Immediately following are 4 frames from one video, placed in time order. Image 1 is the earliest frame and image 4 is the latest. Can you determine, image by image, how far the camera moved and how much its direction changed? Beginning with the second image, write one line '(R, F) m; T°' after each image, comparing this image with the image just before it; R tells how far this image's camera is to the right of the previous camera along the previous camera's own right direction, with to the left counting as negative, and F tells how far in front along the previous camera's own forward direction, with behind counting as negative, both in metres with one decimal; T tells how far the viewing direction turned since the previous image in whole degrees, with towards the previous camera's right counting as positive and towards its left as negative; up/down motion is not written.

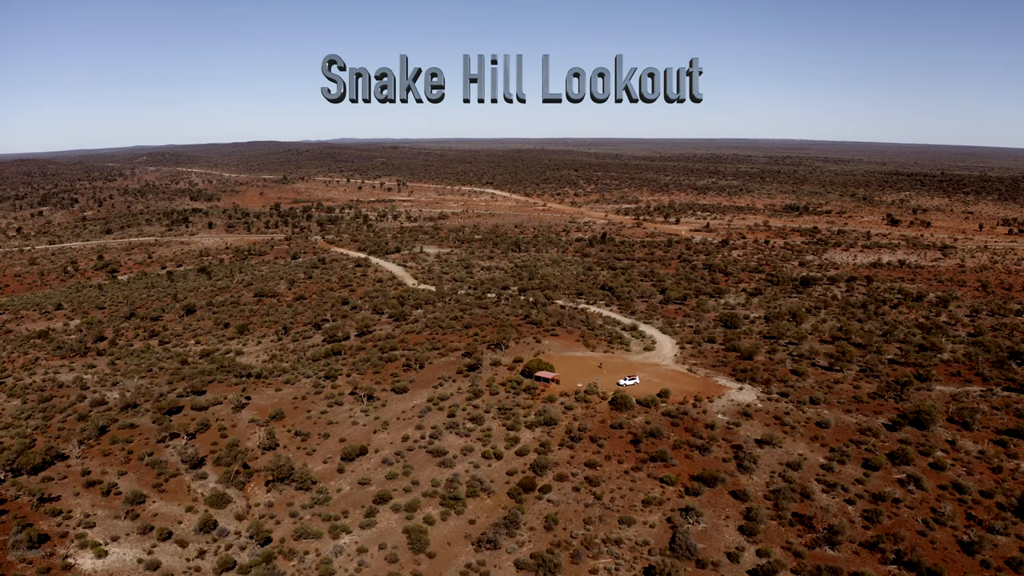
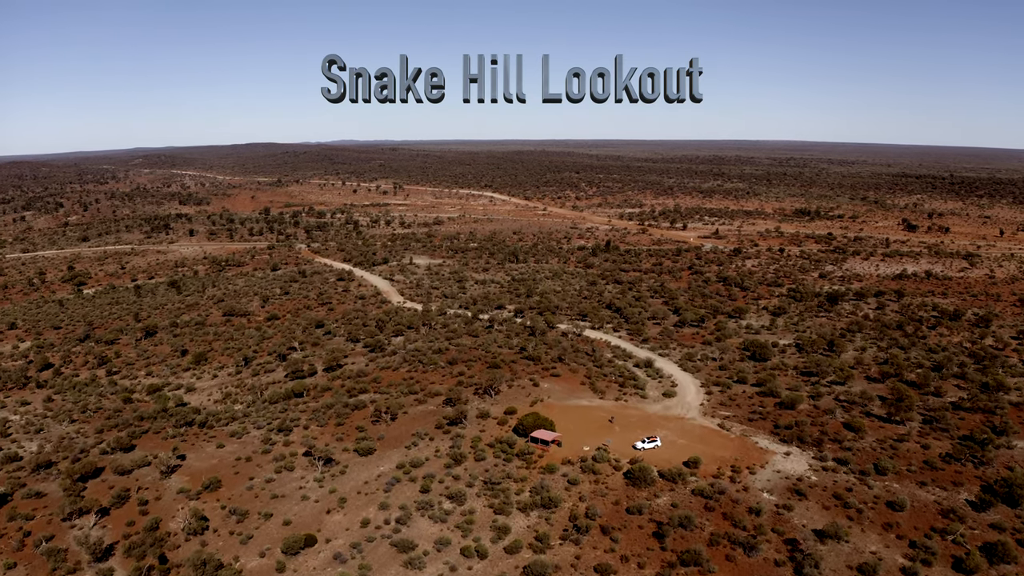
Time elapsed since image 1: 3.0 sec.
(+0.4, +5.5) m; 0°
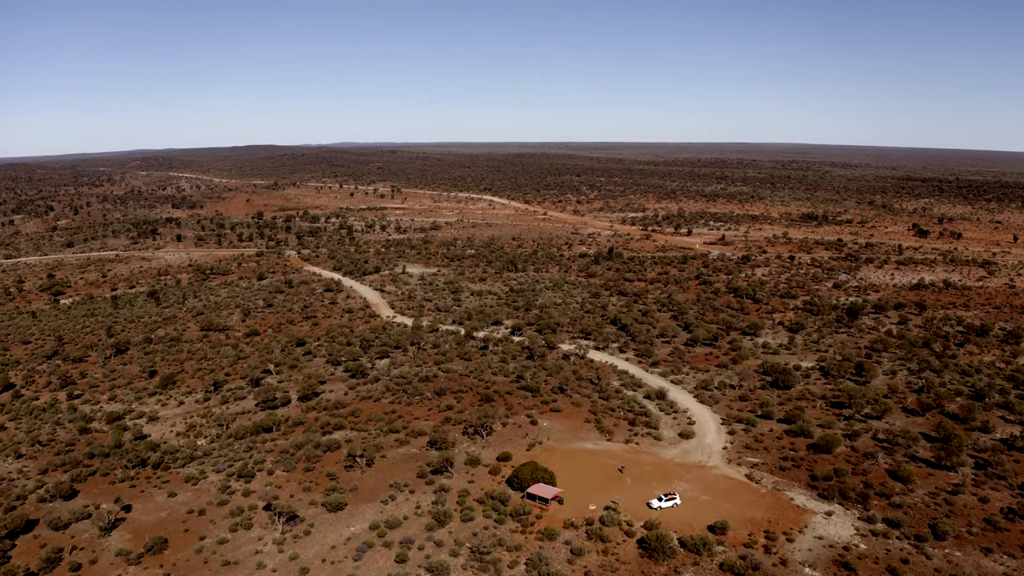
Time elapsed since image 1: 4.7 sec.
(+0.2, +3.4) m; 0°
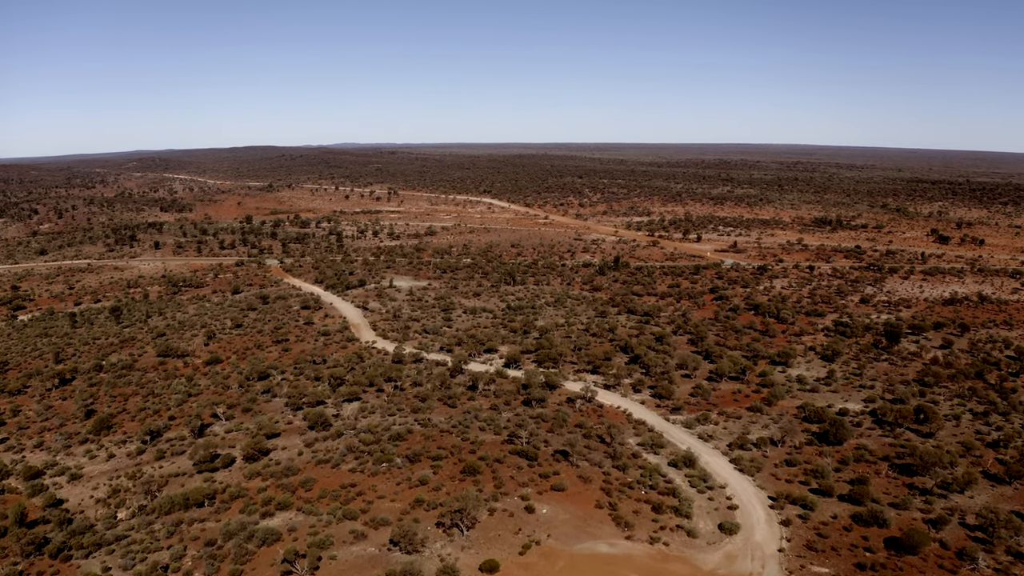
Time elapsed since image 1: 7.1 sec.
(+0.4, +5.4) m; 0°
